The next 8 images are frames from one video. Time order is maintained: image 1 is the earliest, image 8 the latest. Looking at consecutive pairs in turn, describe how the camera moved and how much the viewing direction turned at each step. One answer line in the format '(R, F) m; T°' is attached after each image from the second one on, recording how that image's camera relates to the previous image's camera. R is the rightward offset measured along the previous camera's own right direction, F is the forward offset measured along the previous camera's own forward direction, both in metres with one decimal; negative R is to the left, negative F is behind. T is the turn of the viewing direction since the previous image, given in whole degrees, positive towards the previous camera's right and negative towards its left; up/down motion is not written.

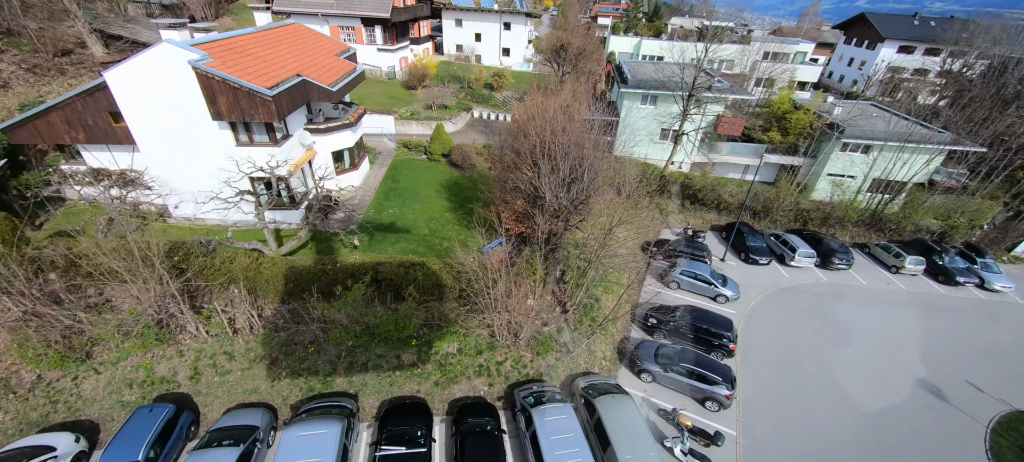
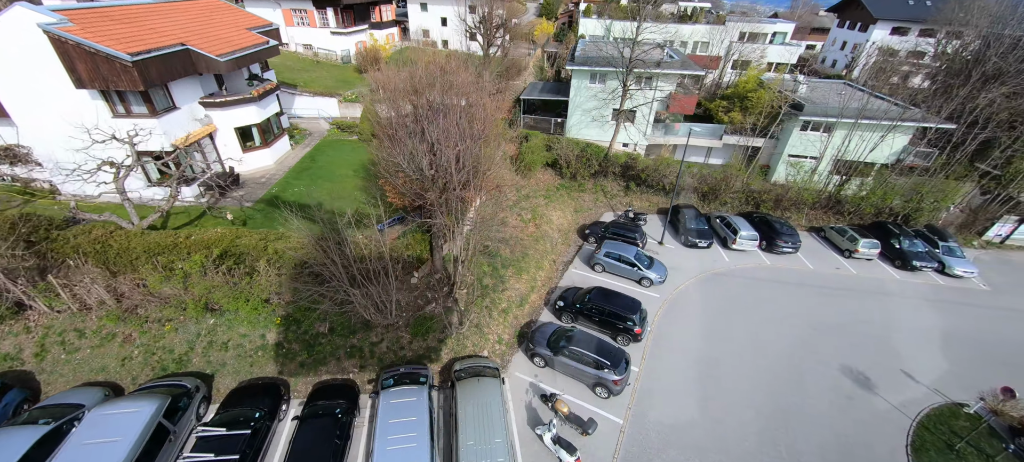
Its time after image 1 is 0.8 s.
(+4.3, +0.8) m; -1°
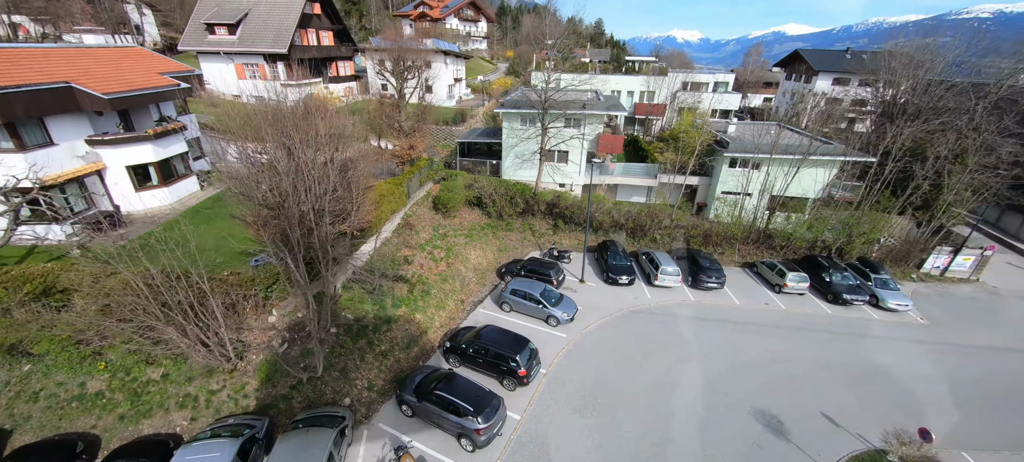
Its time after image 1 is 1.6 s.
(+4.2, +0.6) m; 0°
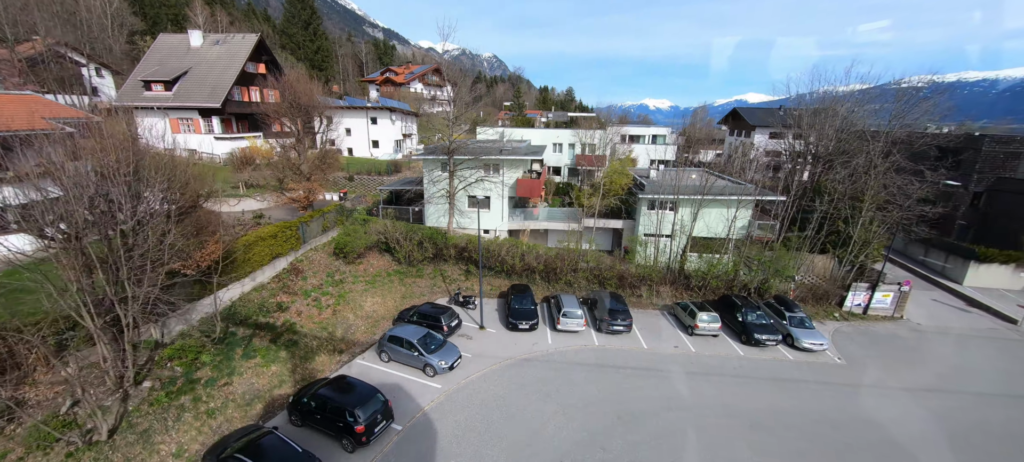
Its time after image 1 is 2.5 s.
(+4.5, +0.6) m; +2°
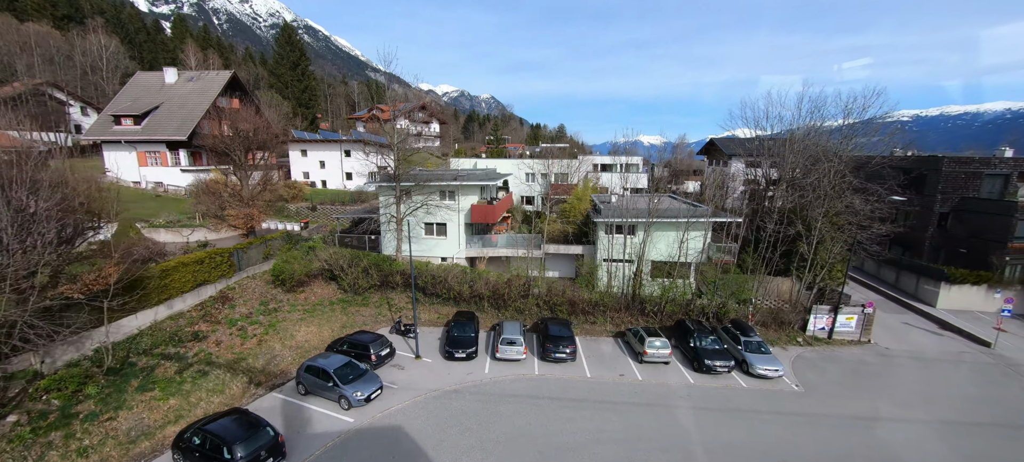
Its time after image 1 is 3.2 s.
(+2.9, +0.4) m; 0°
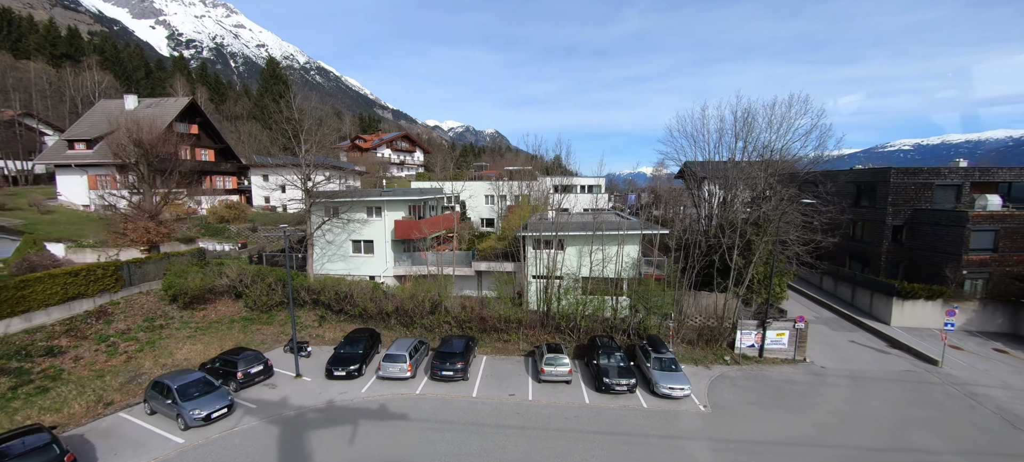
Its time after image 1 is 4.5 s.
(+5.1, +0.7) m; -1°
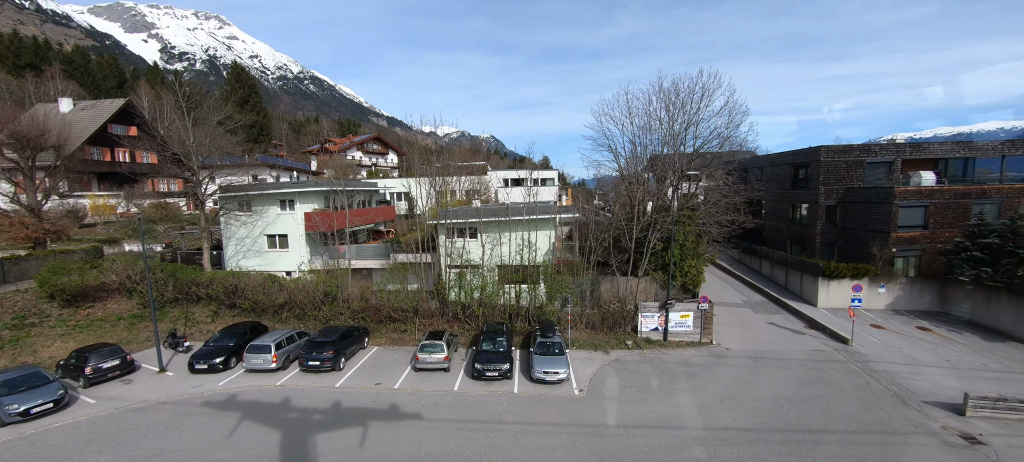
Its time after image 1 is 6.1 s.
(+5.2, +0.6) m; 0°
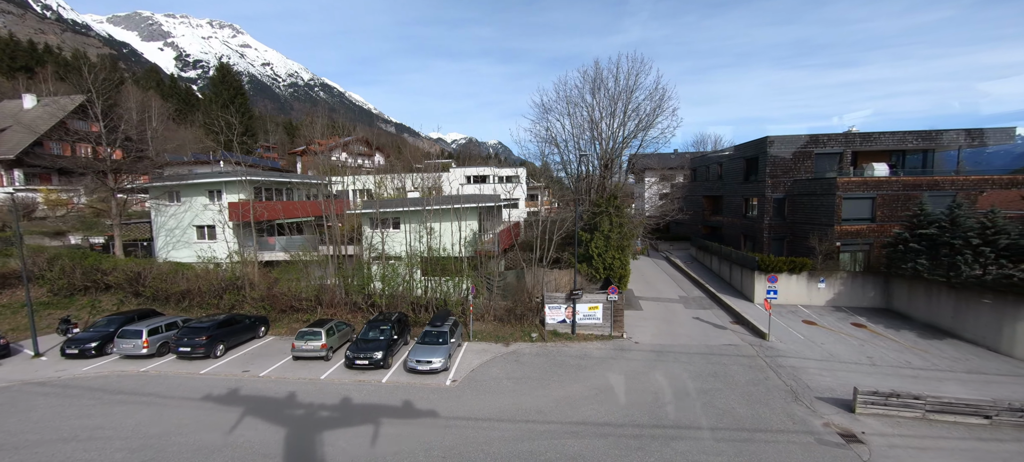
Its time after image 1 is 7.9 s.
(+4.9, +0.6) m; -1°
